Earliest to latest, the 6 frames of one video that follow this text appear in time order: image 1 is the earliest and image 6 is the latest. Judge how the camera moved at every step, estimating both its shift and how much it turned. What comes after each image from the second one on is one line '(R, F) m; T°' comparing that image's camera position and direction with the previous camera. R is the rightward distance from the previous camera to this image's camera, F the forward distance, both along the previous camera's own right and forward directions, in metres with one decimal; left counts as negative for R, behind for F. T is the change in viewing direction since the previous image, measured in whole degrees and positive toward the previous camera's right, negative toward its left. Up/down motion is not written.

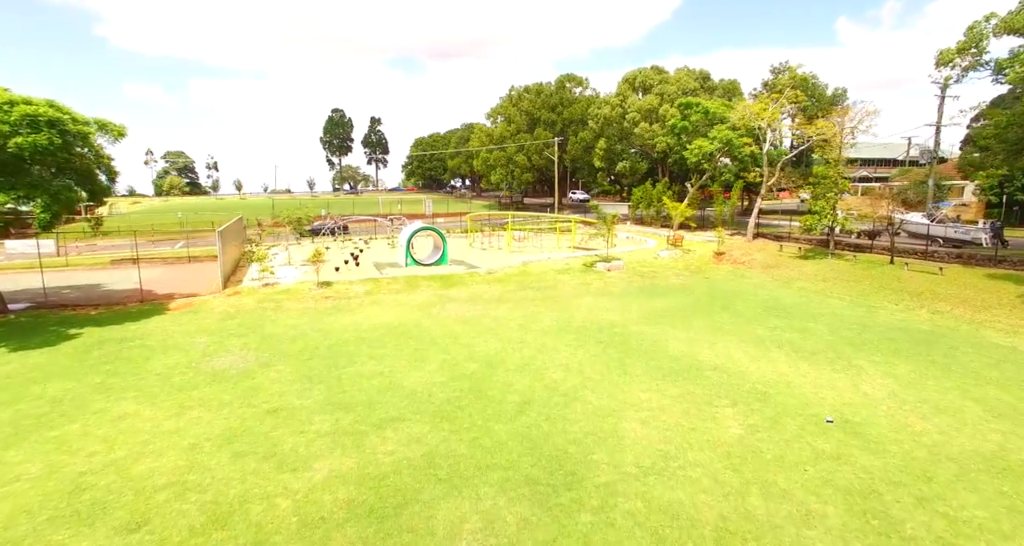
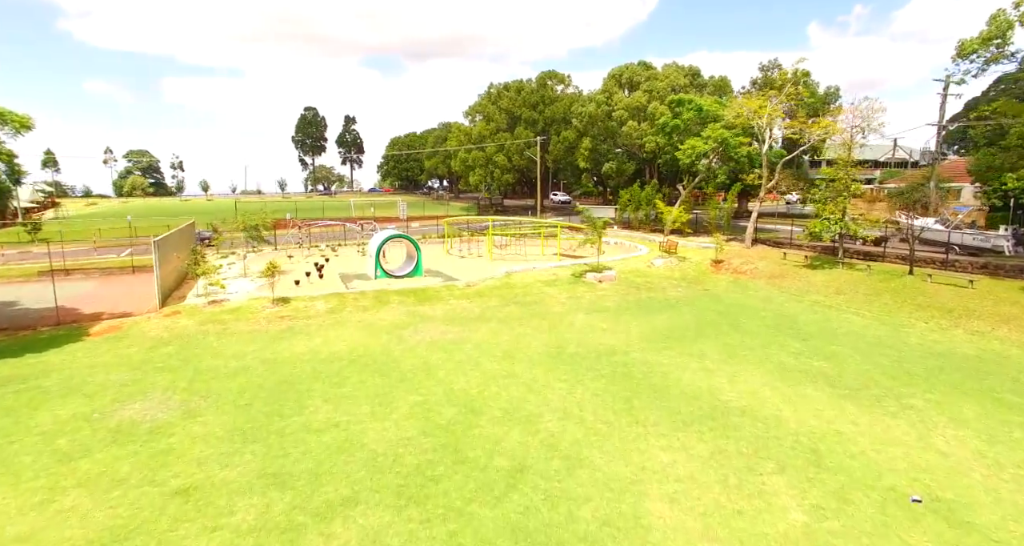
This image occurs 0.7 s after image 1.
(-0.1, +2.2) m; +2°
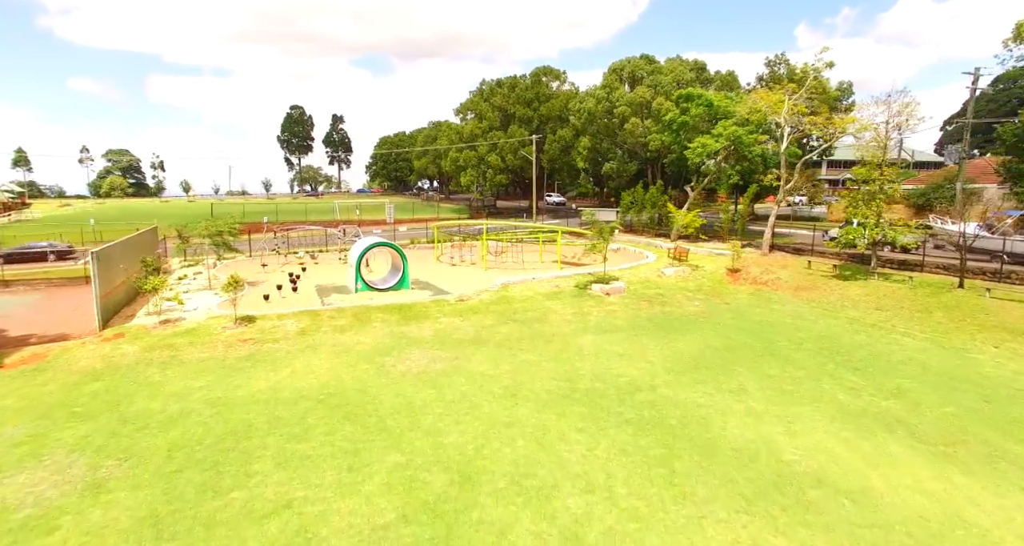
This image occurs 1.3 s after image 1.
(-0.3, +2.3) m; +1°
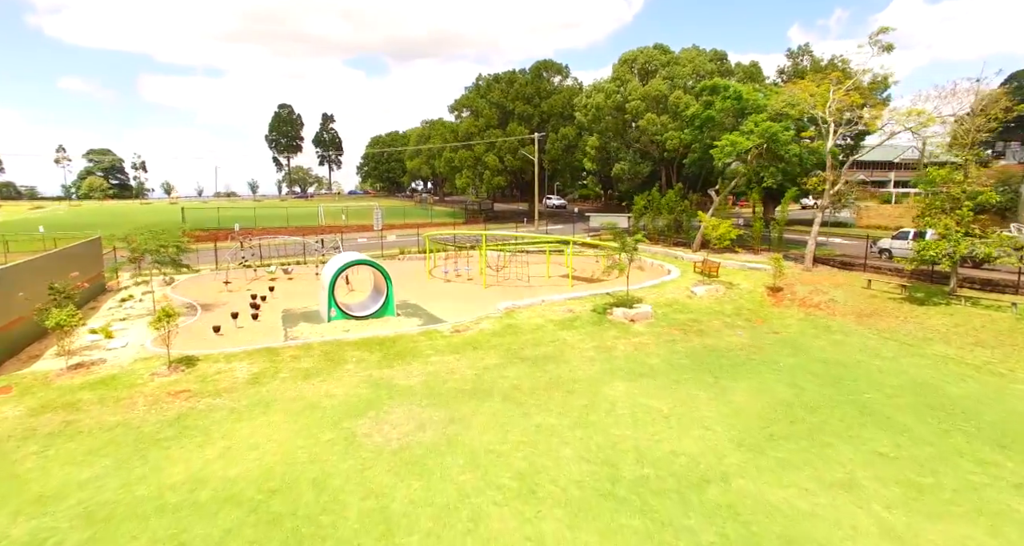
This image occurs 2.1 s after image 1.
(-0.4, +3.3) m; +1°
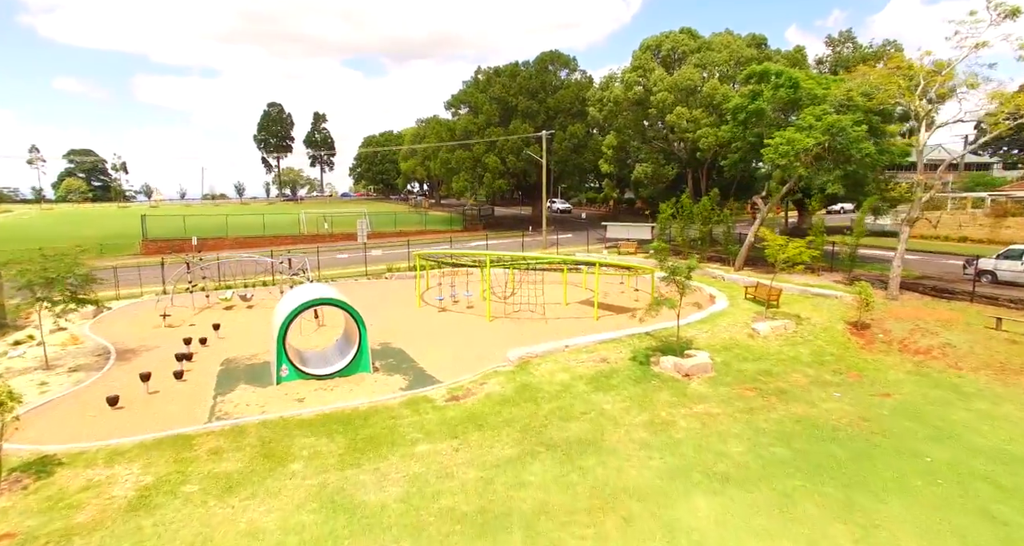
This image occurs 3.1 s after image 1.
(-0.5, +4.2) m; 0°
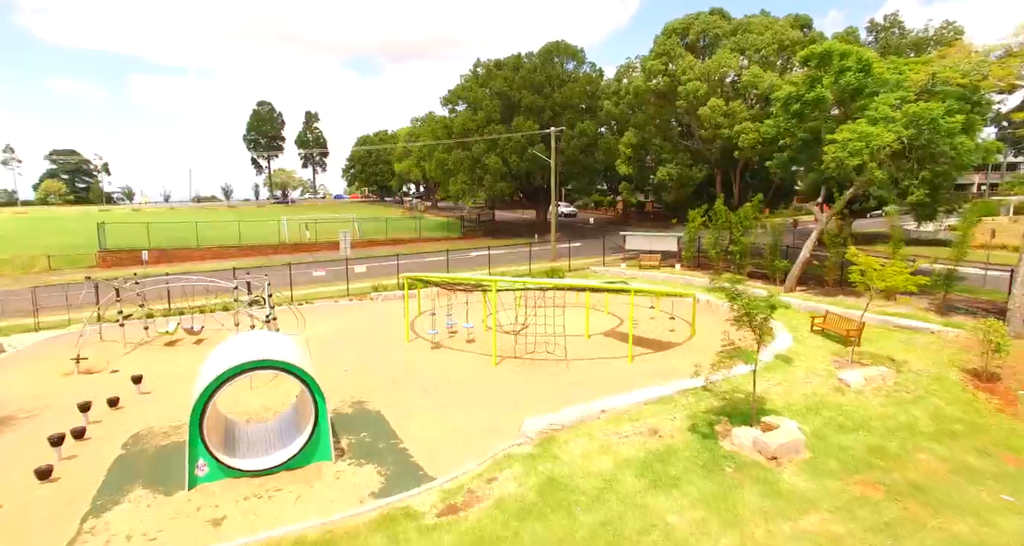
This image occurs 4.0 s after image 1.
(-0.4, +3.6) m; 0°
